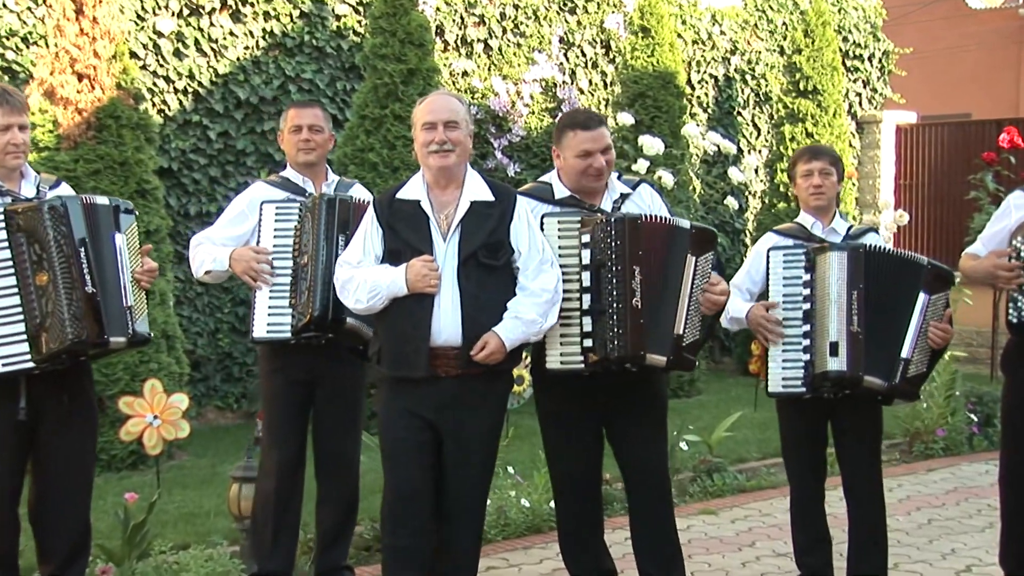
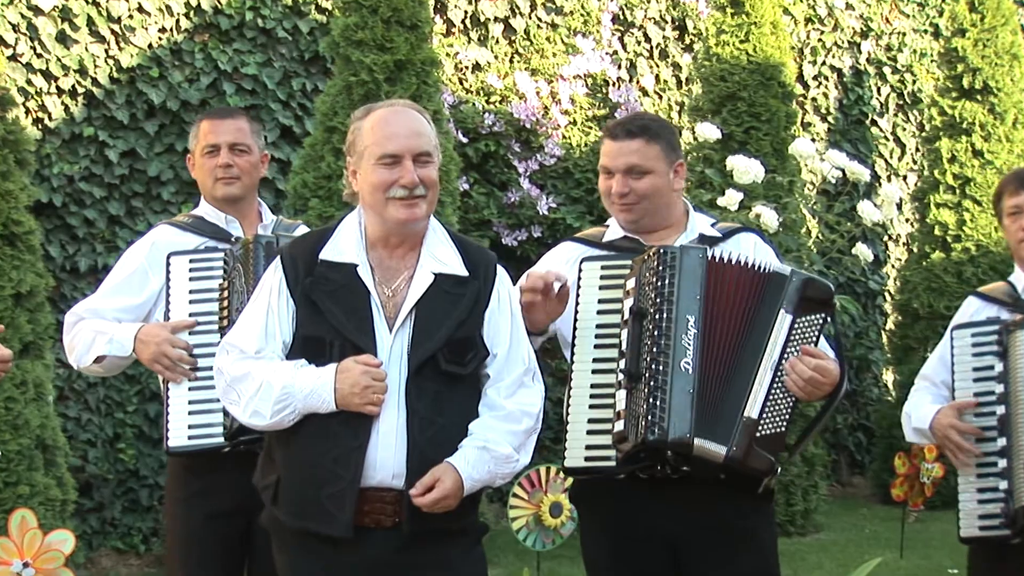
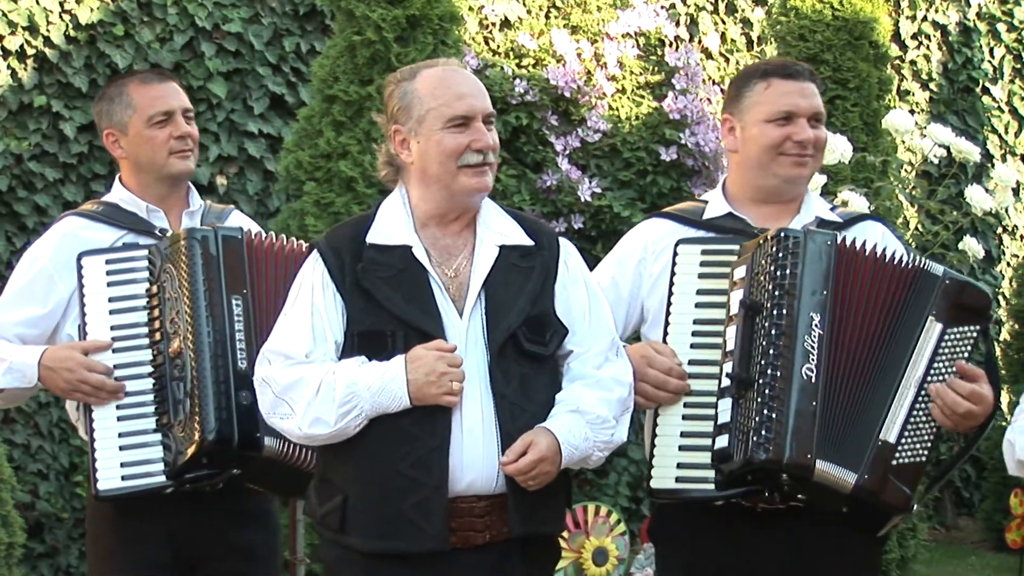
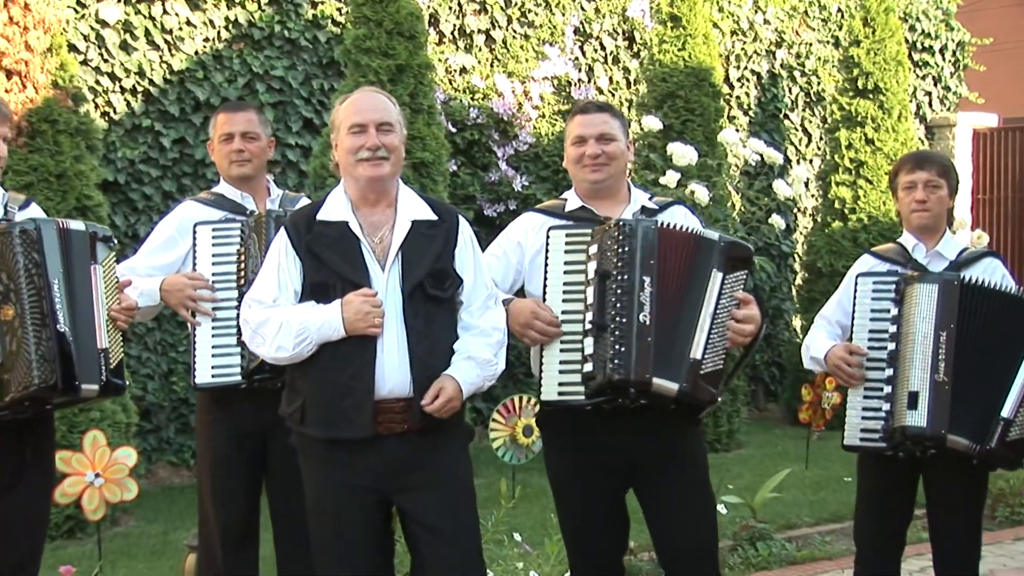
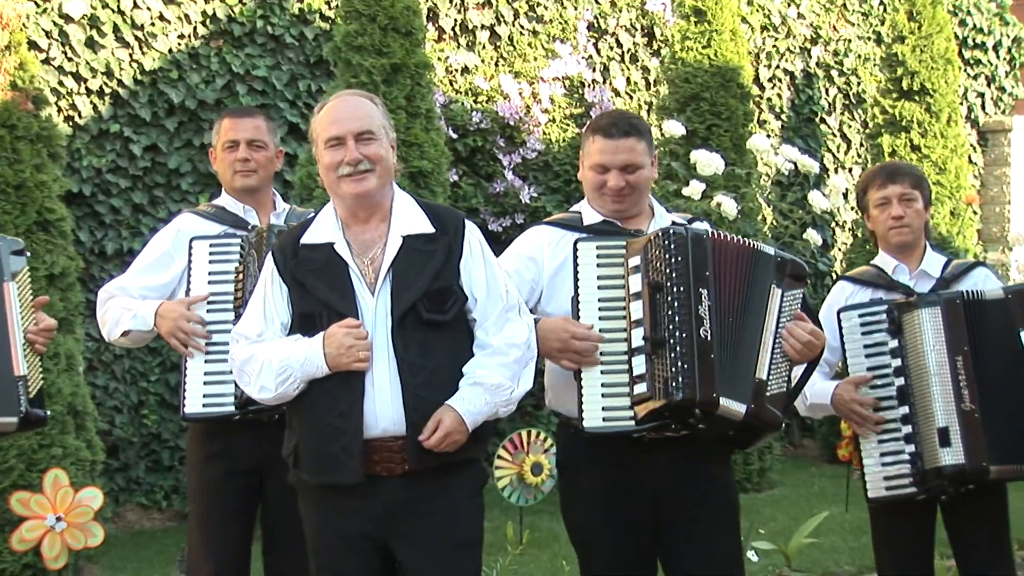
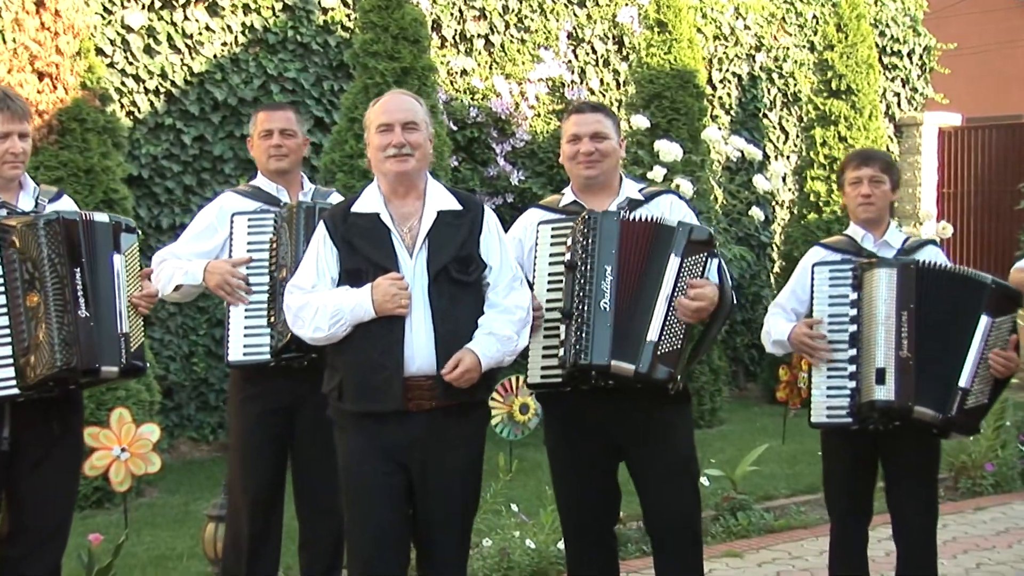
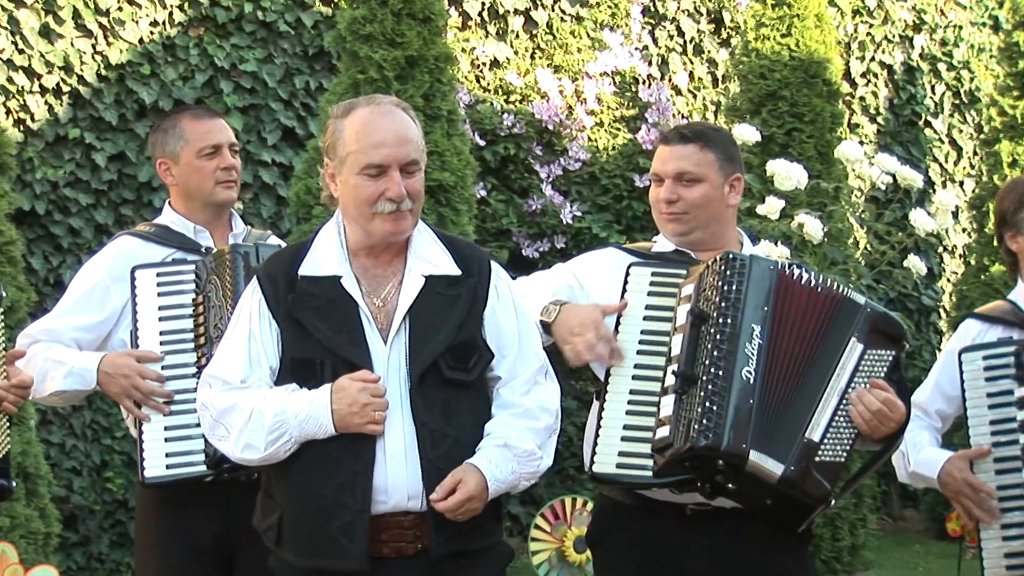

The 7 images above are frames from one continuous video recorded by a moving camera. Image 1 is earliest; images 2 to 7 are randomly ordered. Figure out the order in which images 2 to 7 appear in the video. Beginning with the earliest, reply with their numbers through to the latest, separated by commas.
6, 4, 5, 2, 7, 3
